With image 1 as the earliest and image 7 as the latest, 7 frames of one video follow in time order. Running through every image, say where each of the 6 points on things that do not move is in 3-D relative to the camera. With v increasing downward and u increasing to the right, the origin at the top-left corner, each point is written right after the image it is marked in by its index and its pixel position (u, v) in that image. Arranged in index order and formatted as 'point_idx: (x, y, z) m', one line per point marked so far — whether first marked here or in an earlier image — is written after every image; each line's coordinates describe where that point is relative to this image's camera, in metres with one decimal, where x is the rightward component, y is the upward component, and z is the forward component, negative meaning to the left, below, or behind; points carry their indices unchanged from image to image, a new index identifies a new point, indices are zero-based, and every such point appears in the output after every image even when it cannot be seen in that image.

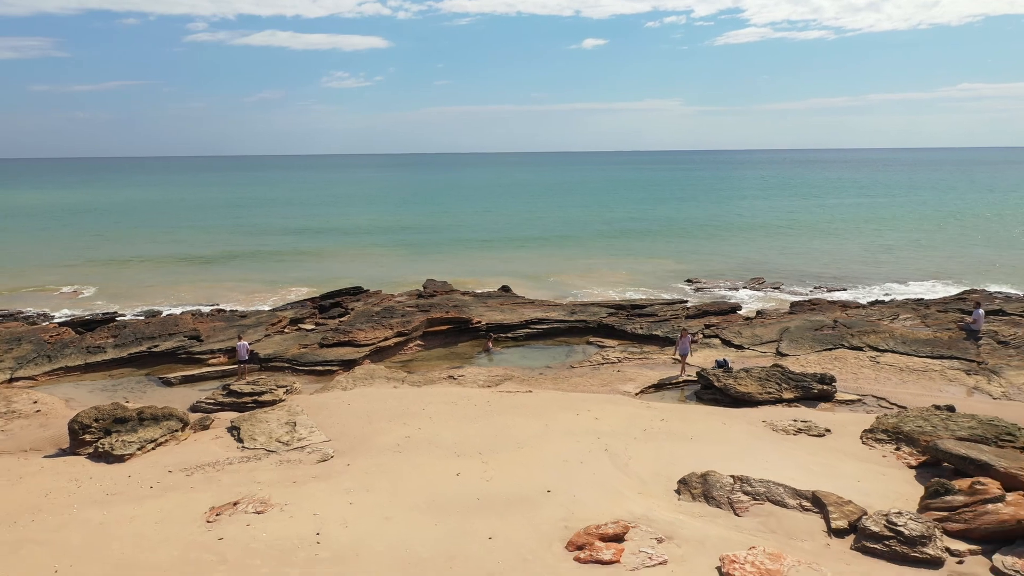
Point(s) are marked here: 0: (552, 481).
0: (+0.4, -1.5, +6.8) m
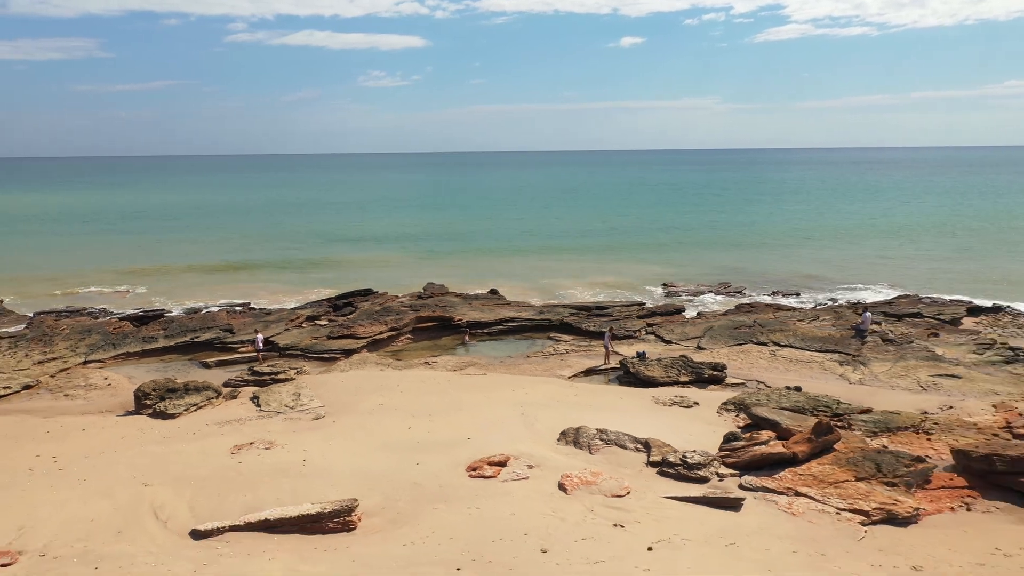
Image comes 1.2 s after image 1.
0: (-0.4, -1.5, +9.6) m
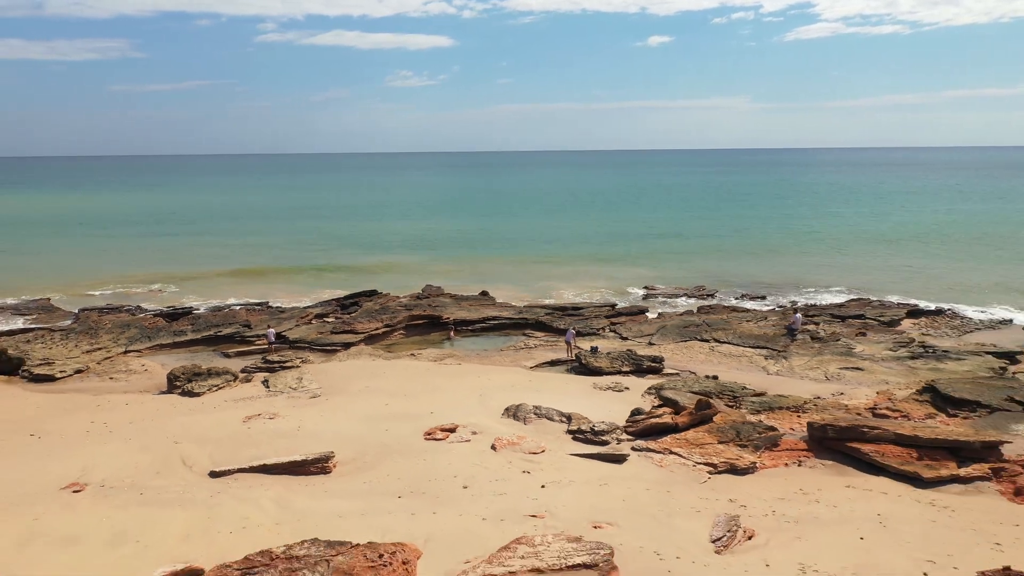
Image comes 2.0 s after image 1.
0: (-1.0, -1.6, +12.0) m
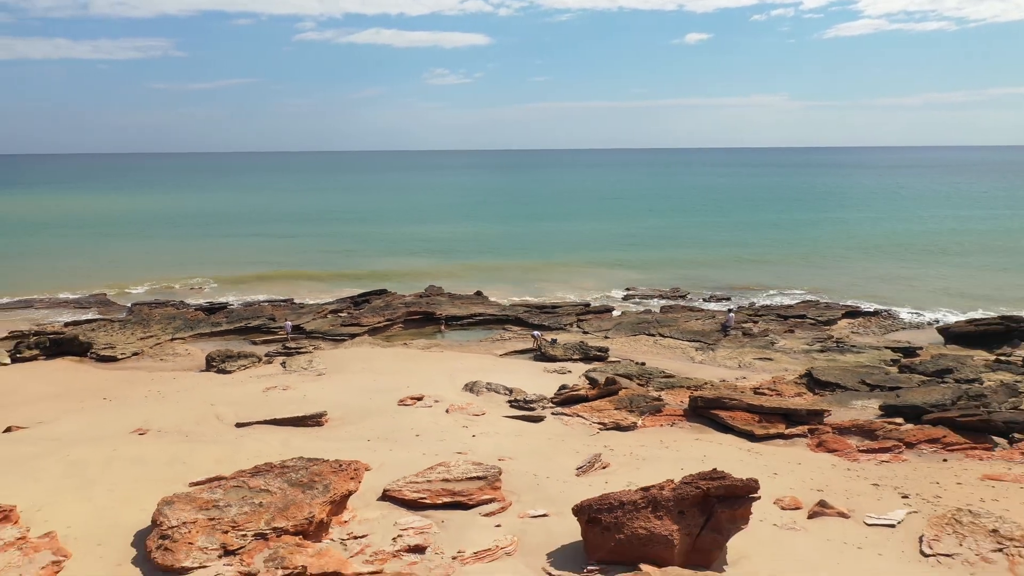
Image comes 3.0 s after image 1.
0: (-1.6, -1.6, +15.3) m
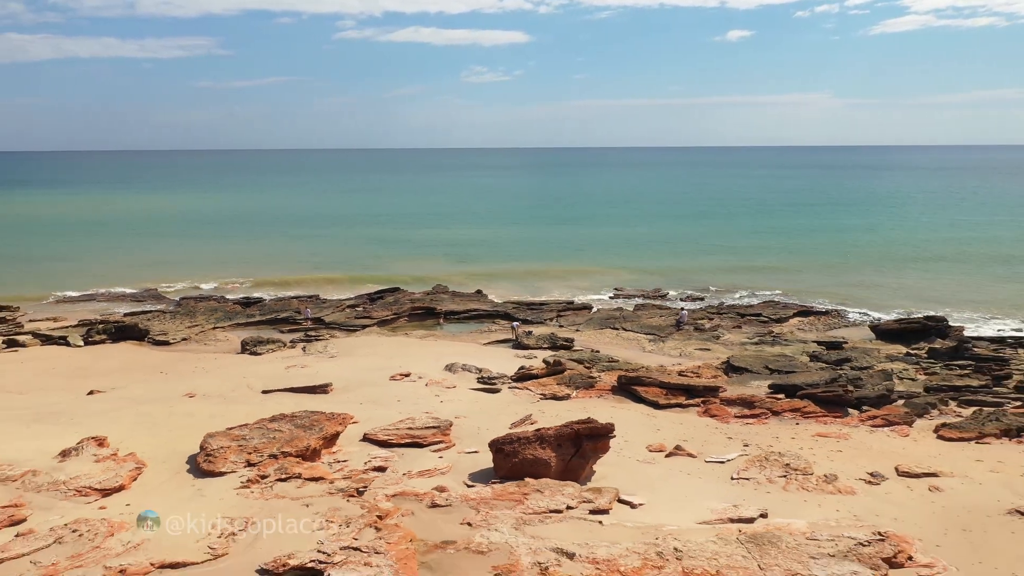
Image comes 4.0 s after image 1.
0: (-2.2, -1.6, +19.0) m
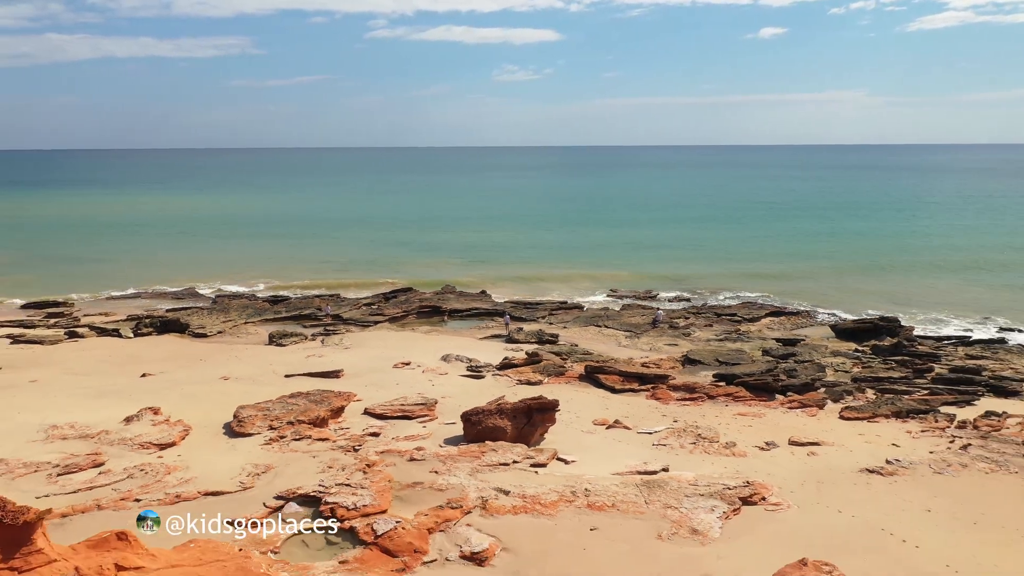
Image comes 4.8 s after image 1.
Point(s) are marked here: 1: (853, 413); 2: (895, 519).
0: (-2.5, -1.7, +22.1) m
1: (+6.3, -2.3, +16.5) m
2: (+4.9, -2.9, +11.4) m
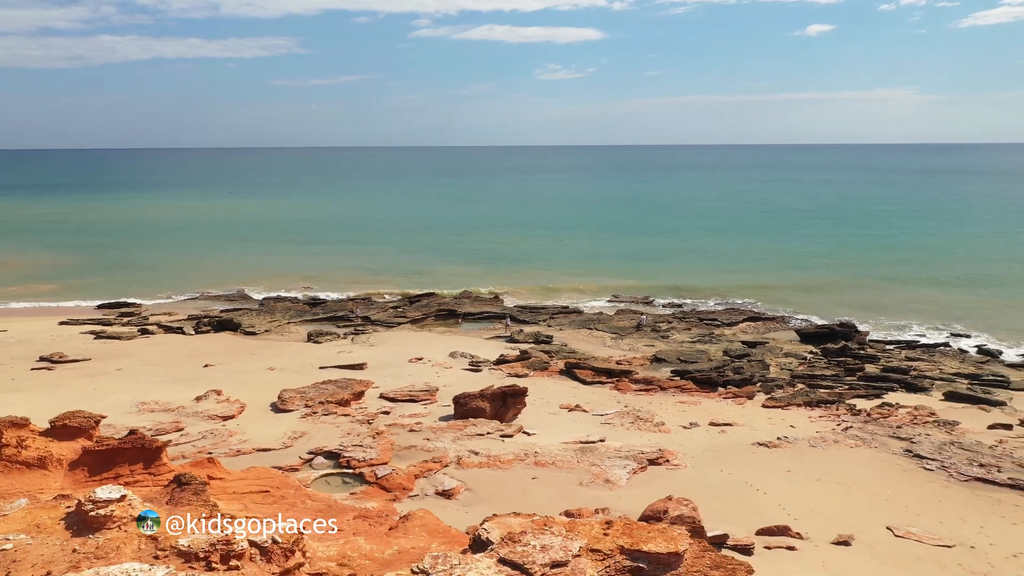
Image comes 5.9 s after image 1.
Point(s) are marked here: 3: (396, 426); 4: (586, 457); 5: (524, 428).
0: (-2.6, -1.9, +26.4) m
1: (+6.0, -2.6, +20.4) m
2: (+4.3, -3.2, +15.3) m
3: (-2.3, -2.8, +17.7) m
4: (+1.3, -3.0, +15.8) m
5: (+0.2, -2.8, +17.9) m
